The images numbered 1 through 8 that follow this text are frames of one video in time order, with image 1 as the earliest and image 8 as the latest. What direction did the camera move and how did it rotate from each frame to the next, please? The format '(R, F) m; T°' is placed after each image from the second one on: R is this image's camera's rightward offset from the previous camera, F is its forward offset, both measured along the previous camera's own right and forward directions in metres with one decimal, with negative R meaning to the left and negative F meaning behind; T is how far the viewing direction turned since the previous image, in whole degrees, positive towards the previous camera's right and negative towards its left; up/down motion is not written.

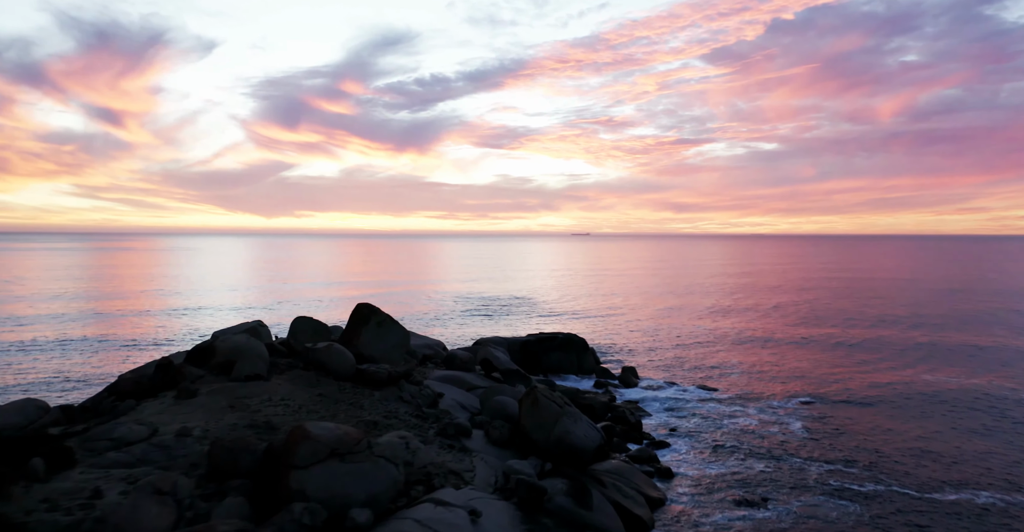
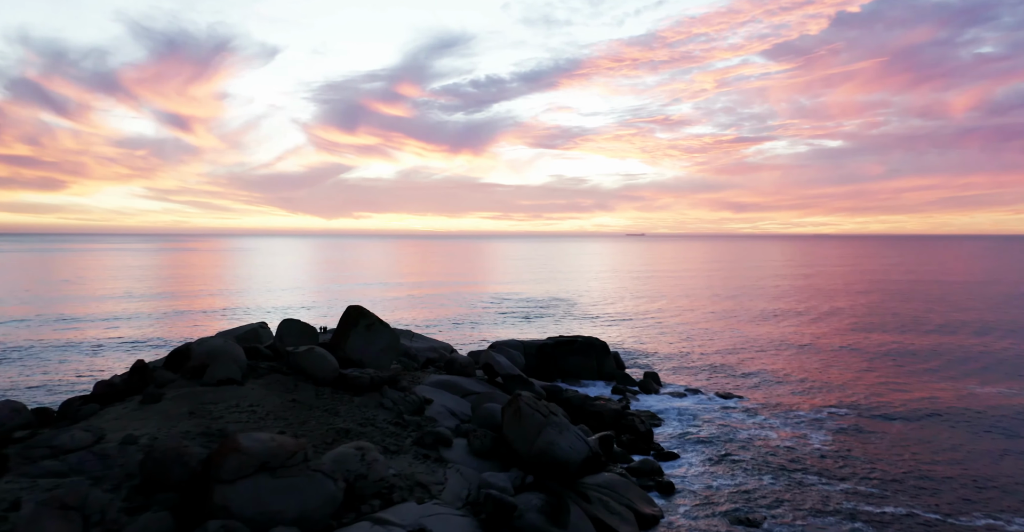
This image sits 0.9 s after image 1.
(+1.3, +0.7) m; -4°
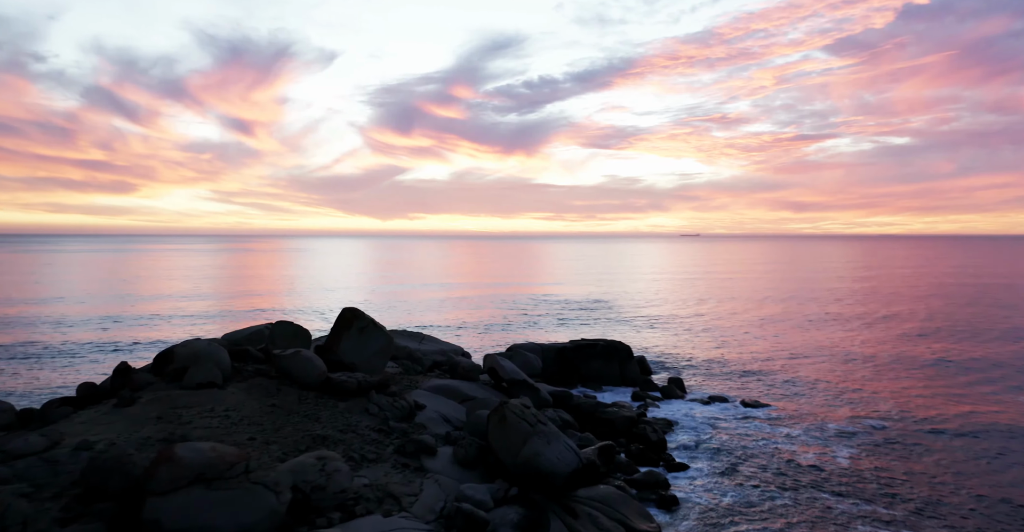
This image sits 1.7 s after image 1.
(+1.2, +0.6) m; -4°
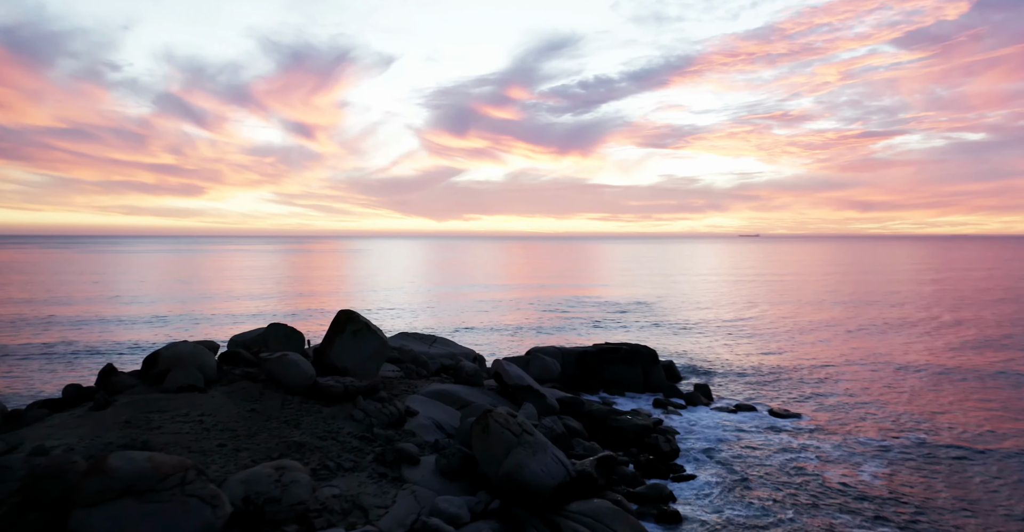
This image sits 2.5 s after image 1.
(+1.2, +0.6) m; -4°
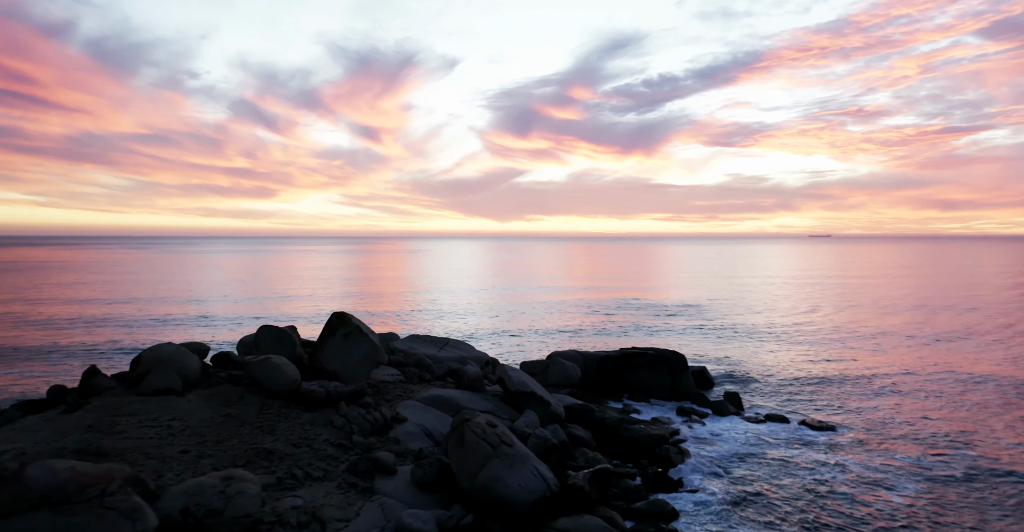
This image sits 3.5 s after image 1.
(+1.4, +0.7) m; -5°
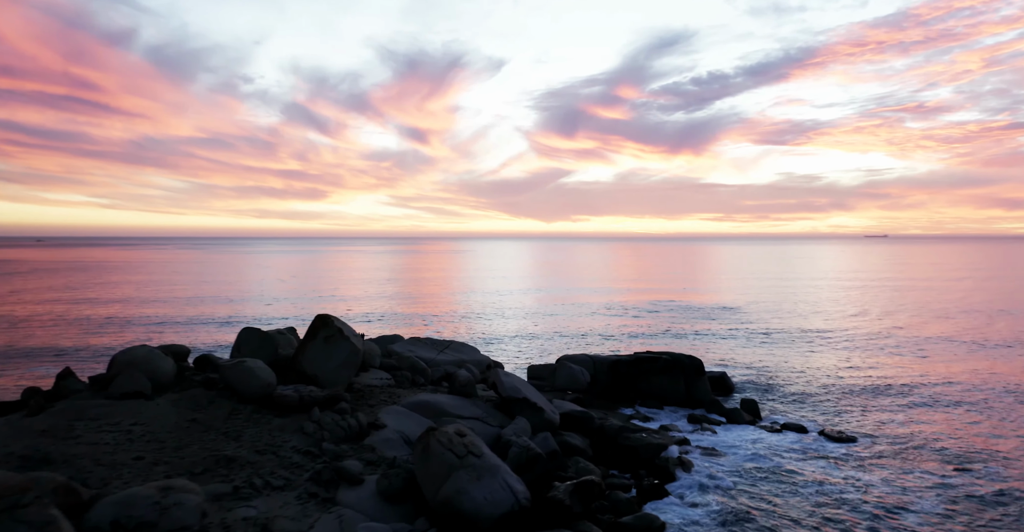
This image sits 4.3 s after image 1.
(+1.2, +0.6) m; -3°
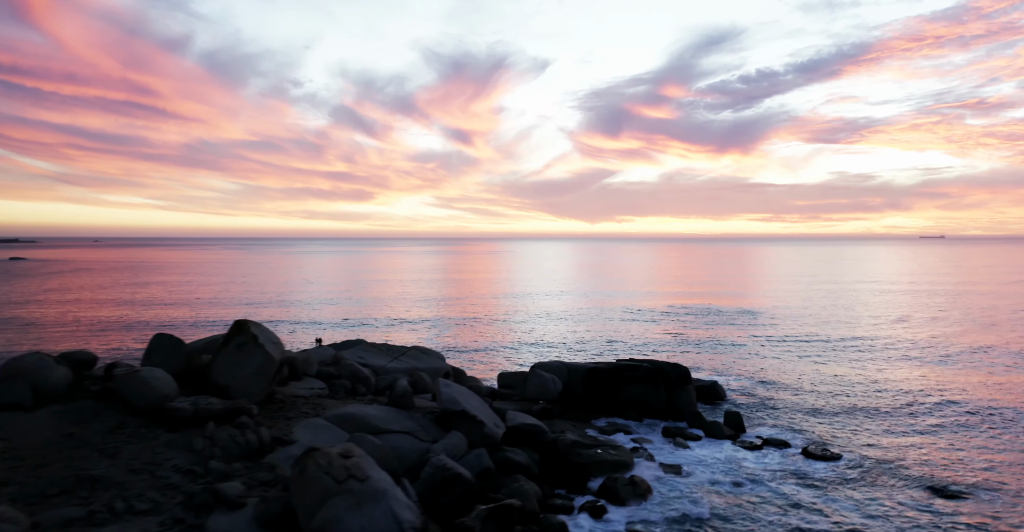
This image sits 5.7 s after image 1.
(+2.3, +1.2) m; -3°
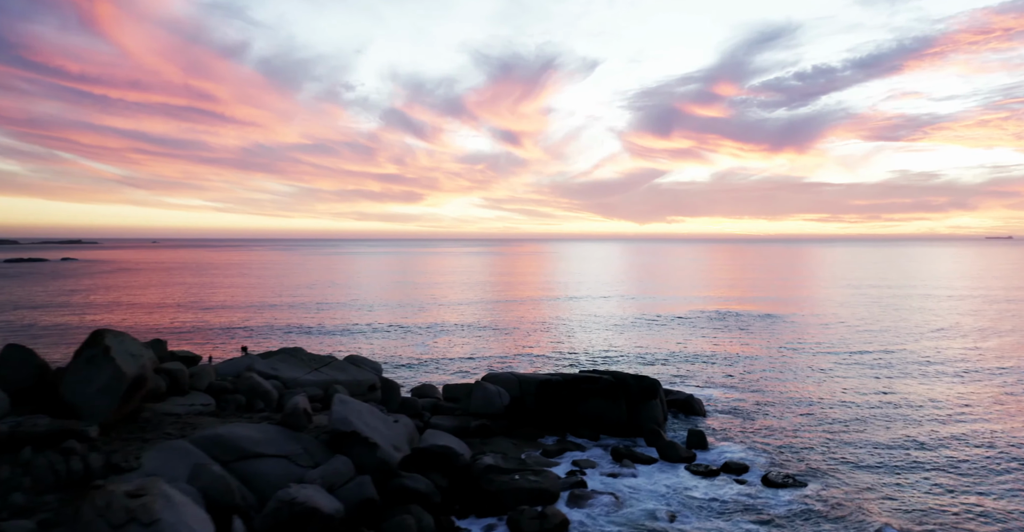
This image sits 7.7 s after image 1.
(+3.0, +1.8) m; -3°
